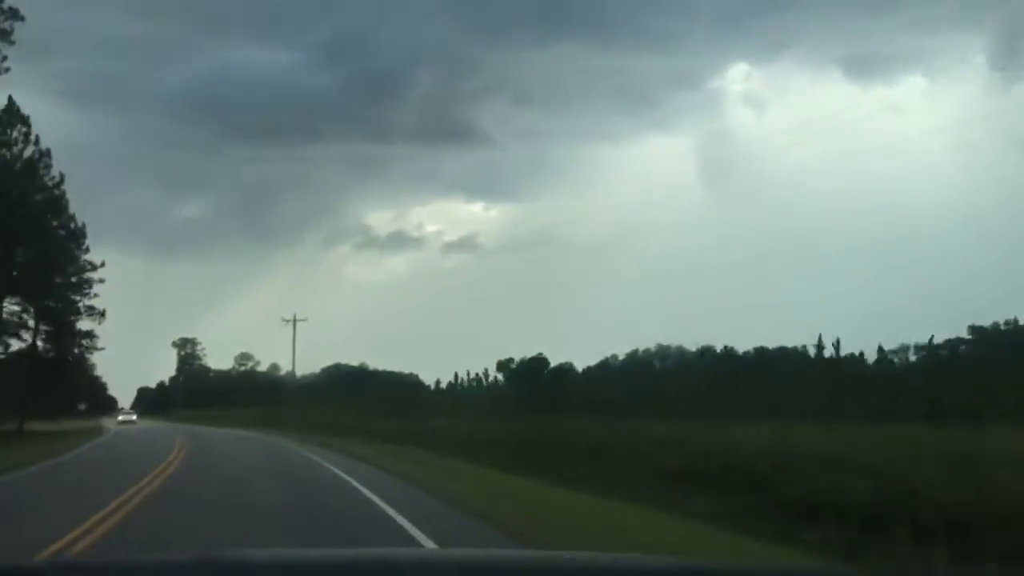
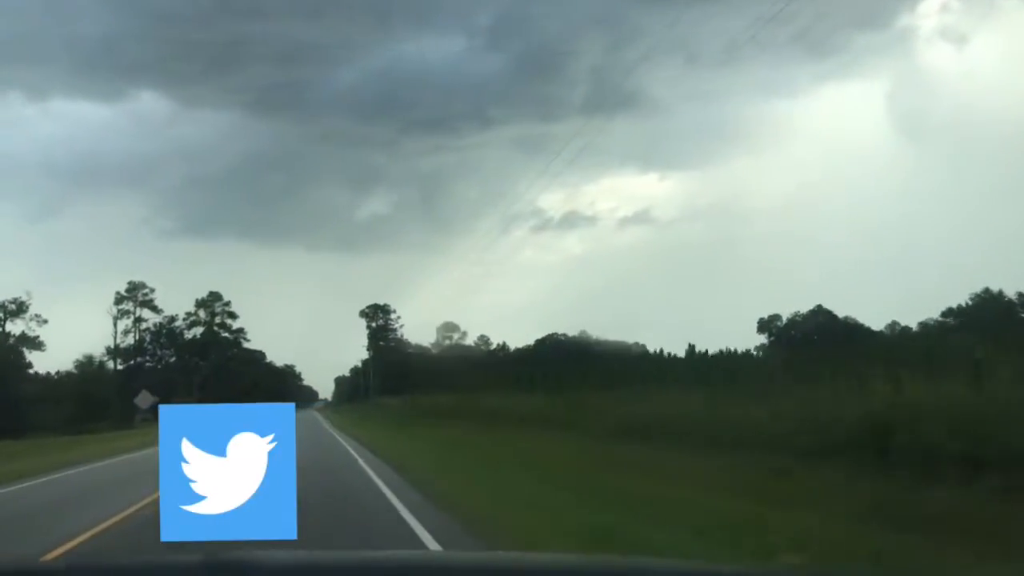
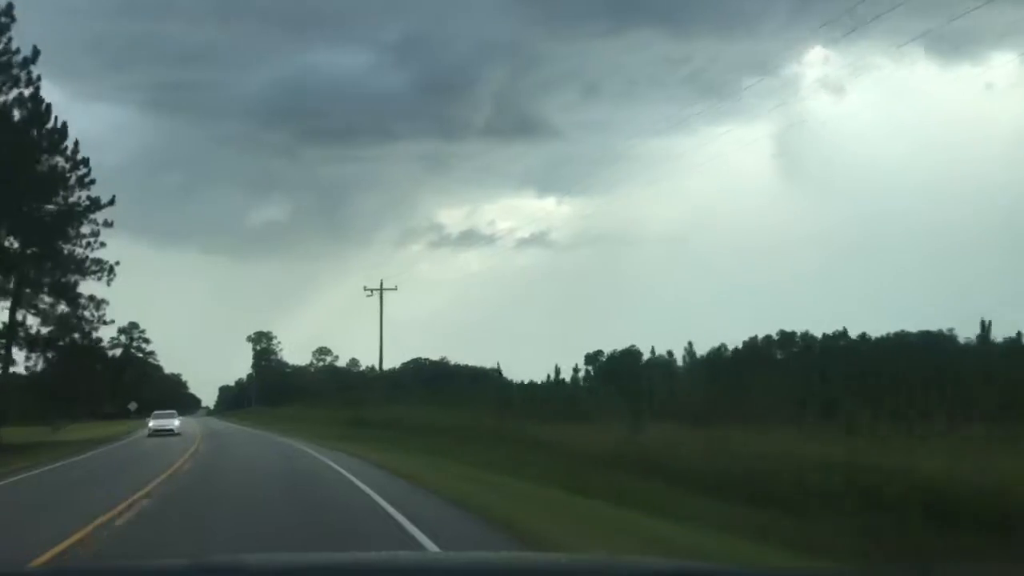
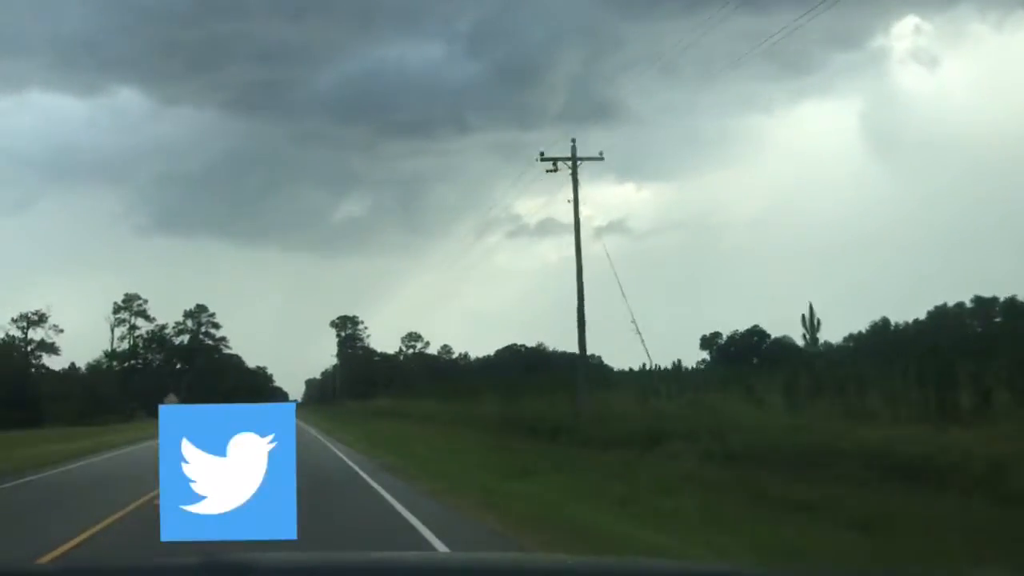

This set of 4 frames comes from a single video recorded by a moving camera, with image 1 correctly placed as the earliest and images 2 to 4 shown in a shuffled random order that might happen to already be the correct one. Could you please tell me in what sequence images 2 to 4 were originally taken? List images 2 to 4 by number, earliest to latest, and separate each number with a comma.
3, 4, 2
